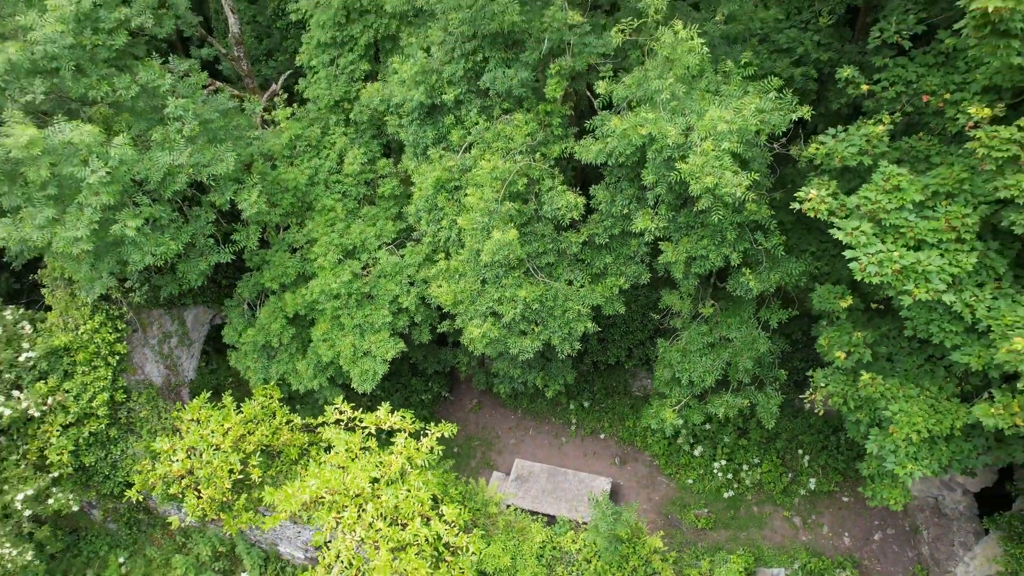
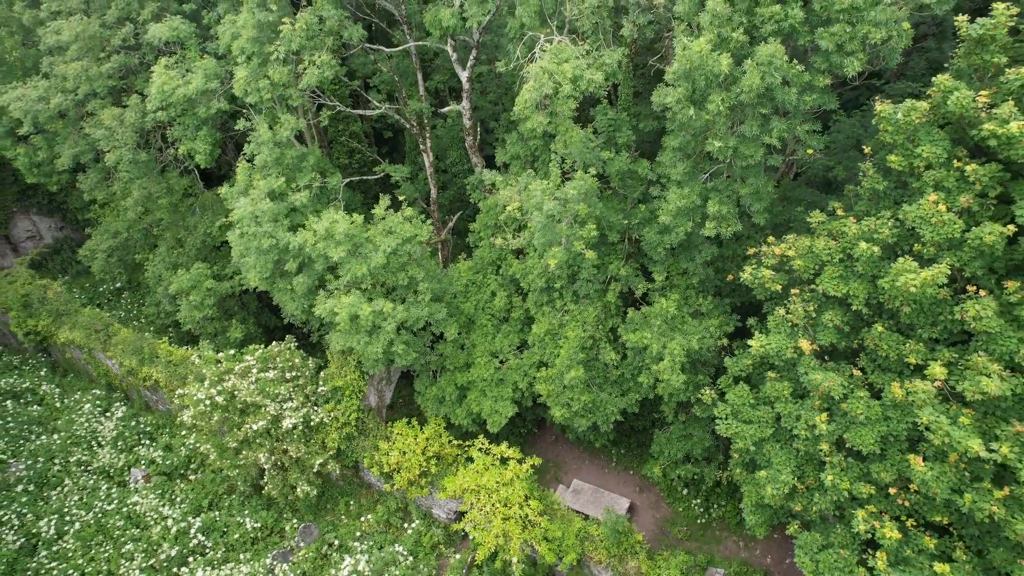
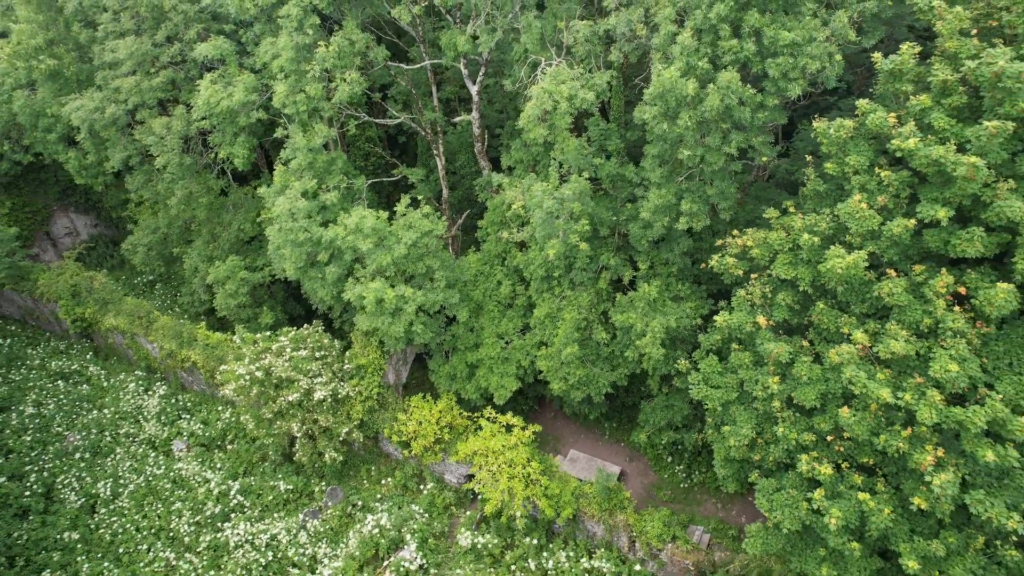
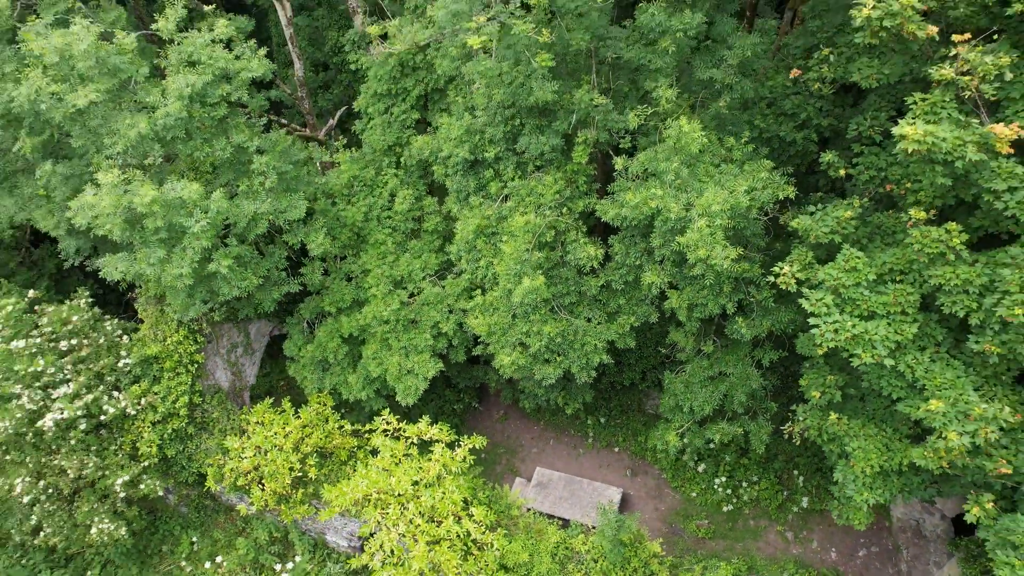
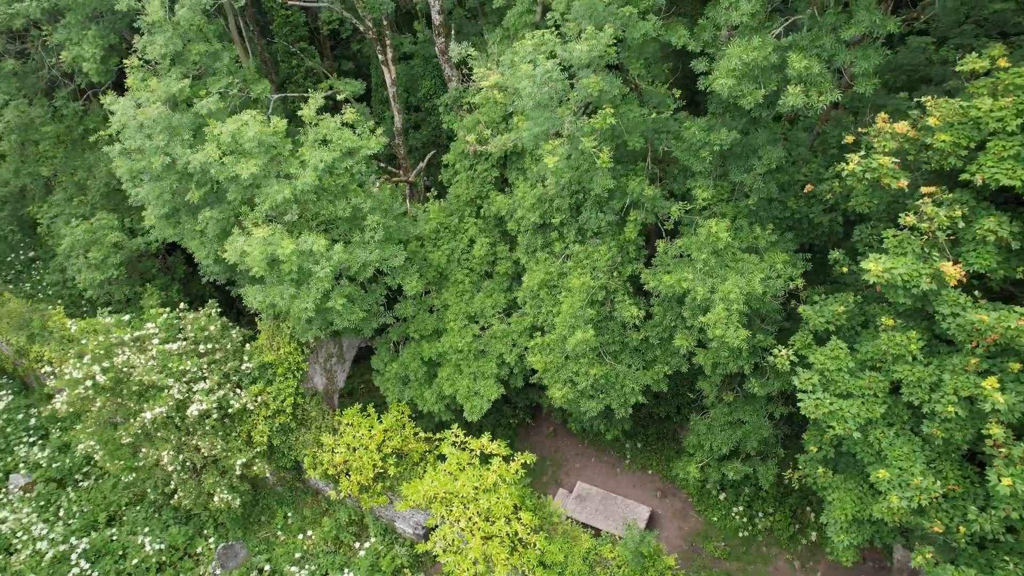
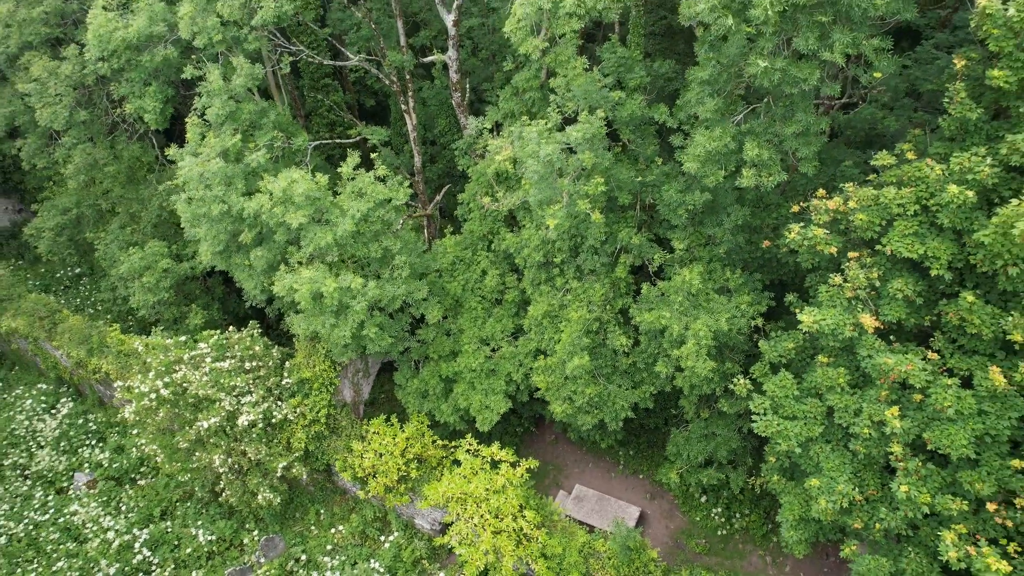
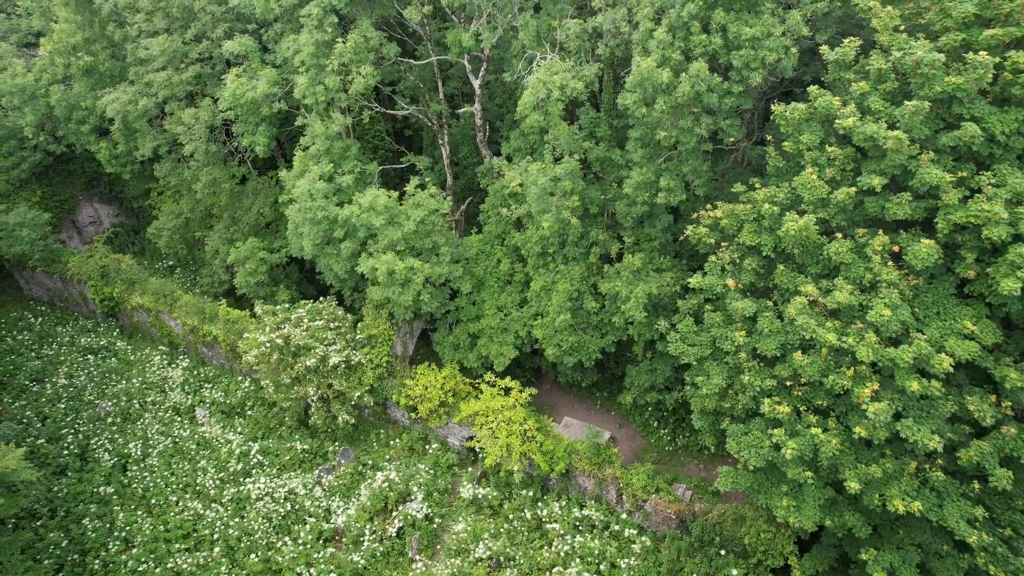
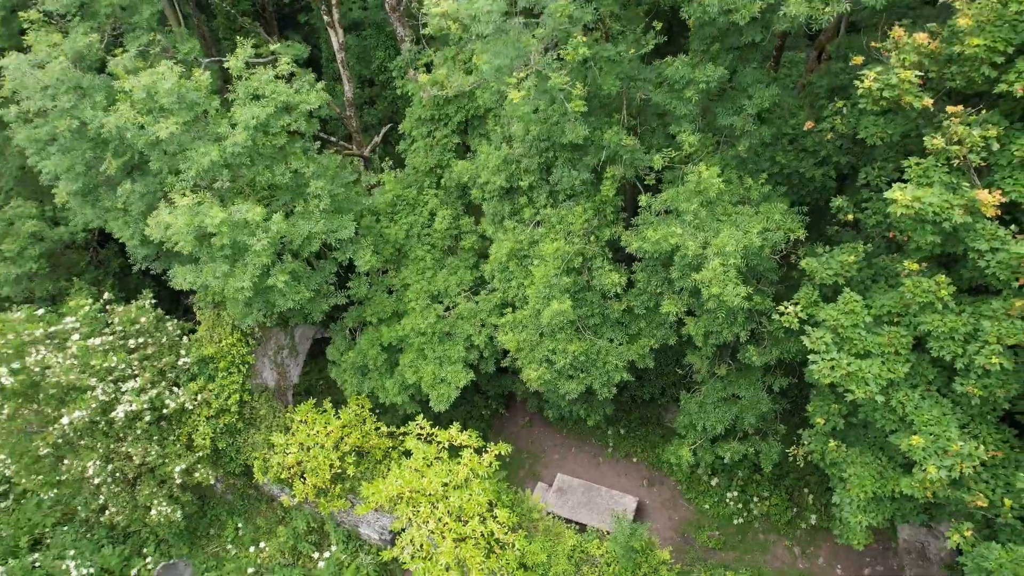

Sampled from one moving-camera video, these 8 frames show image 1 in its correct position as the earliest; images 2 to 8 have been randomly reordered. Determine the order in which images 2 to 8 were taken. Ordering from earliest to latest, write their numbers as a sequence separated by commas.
4, 8, 5, 6, 2, 3, 7
